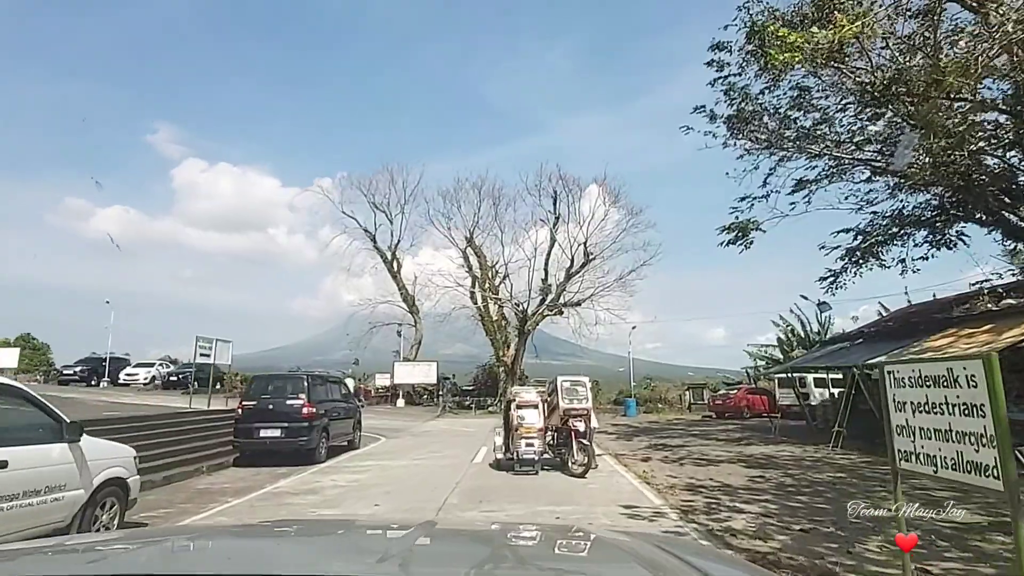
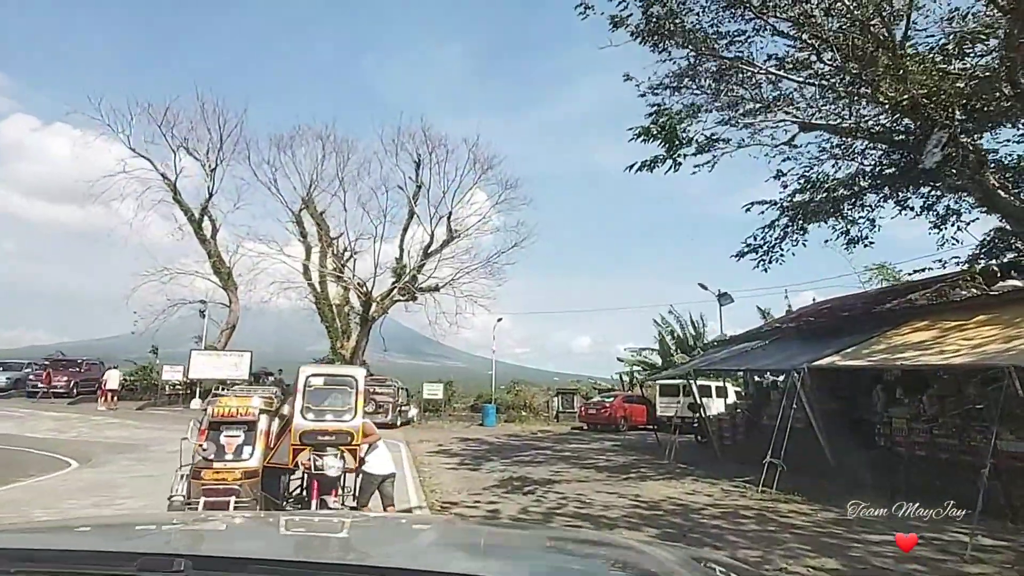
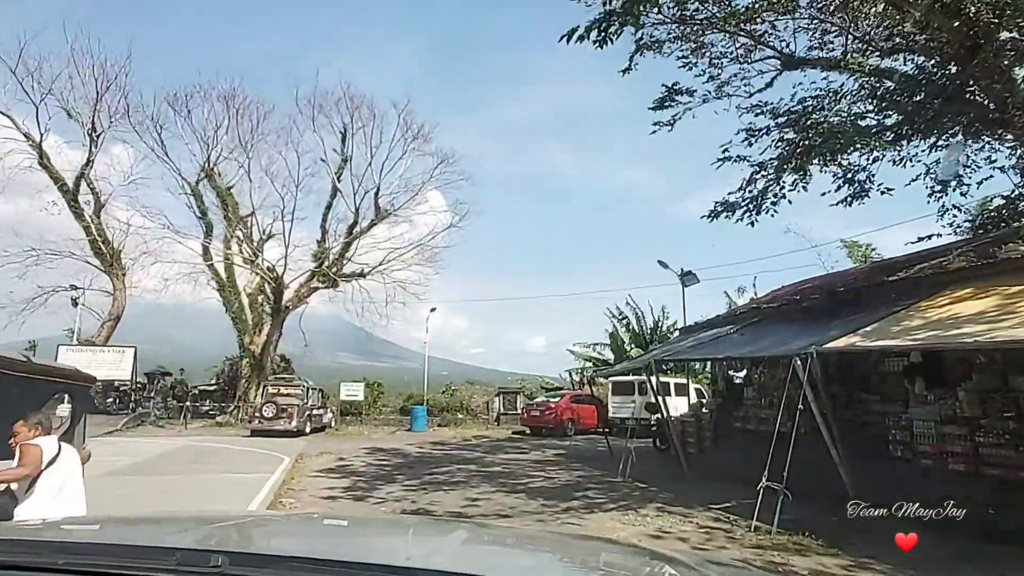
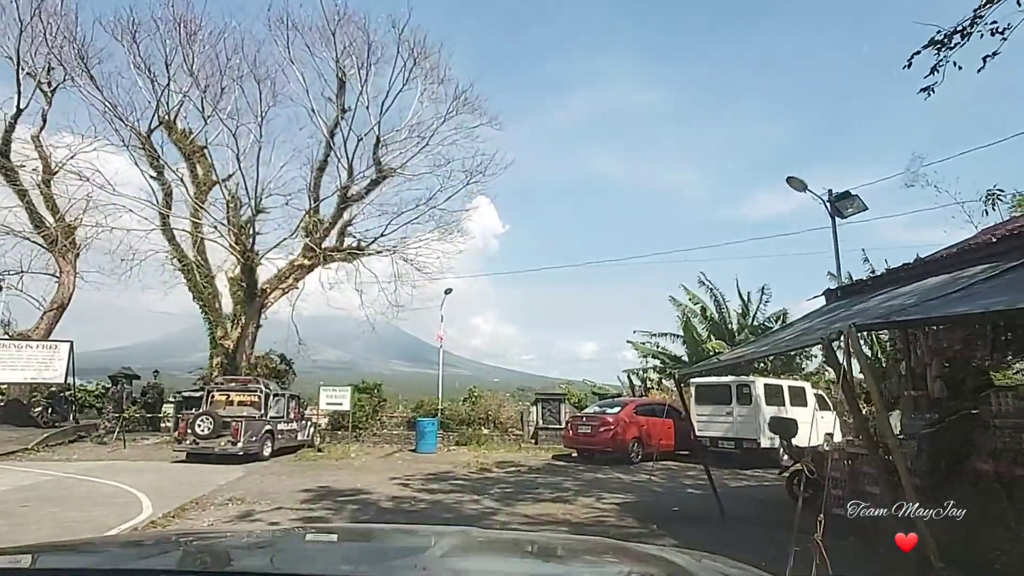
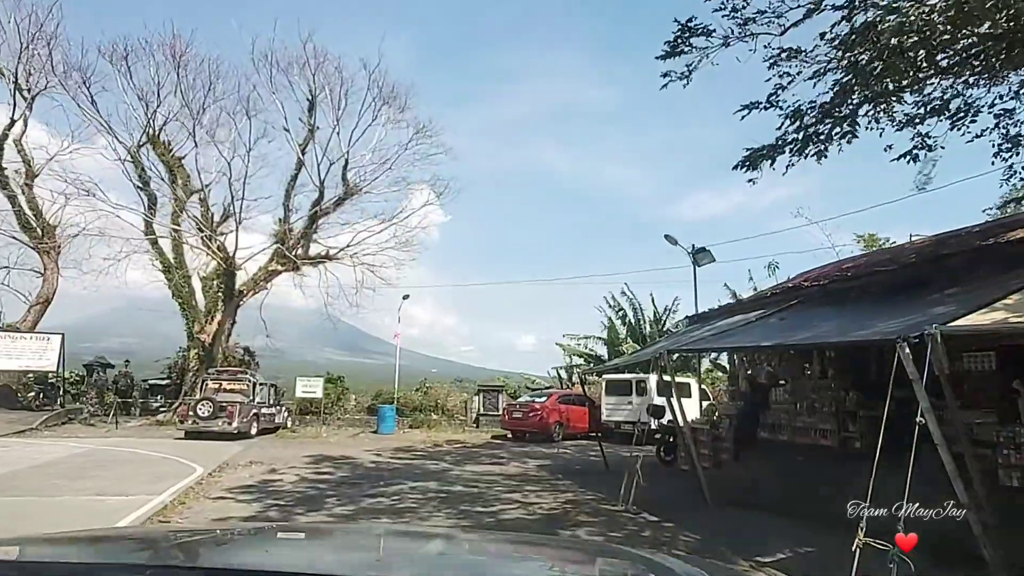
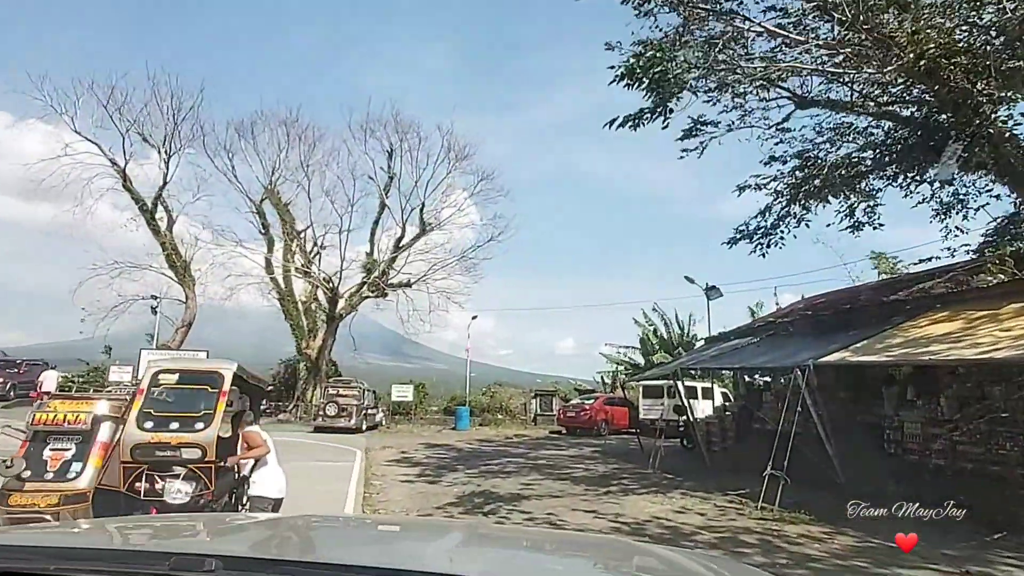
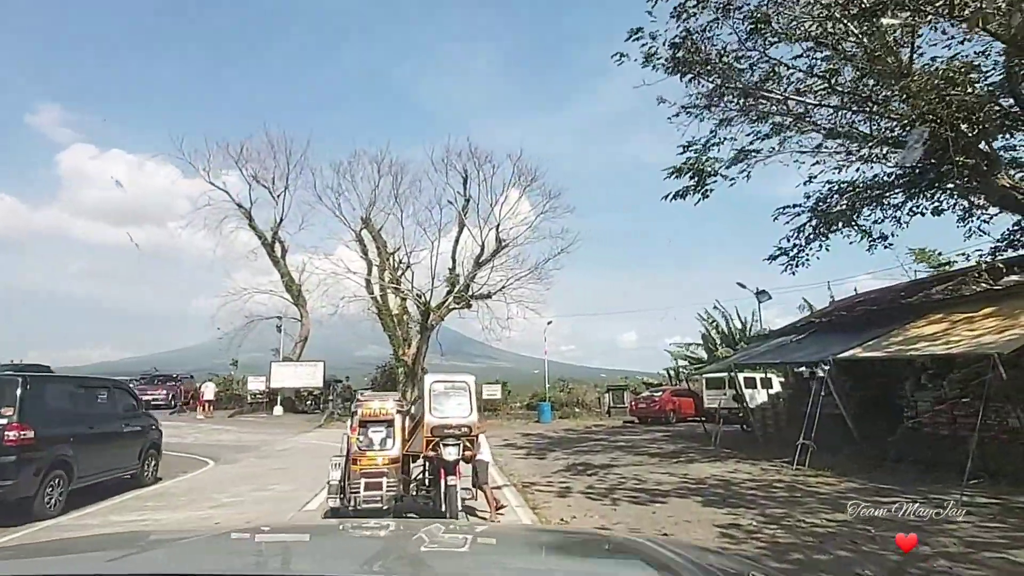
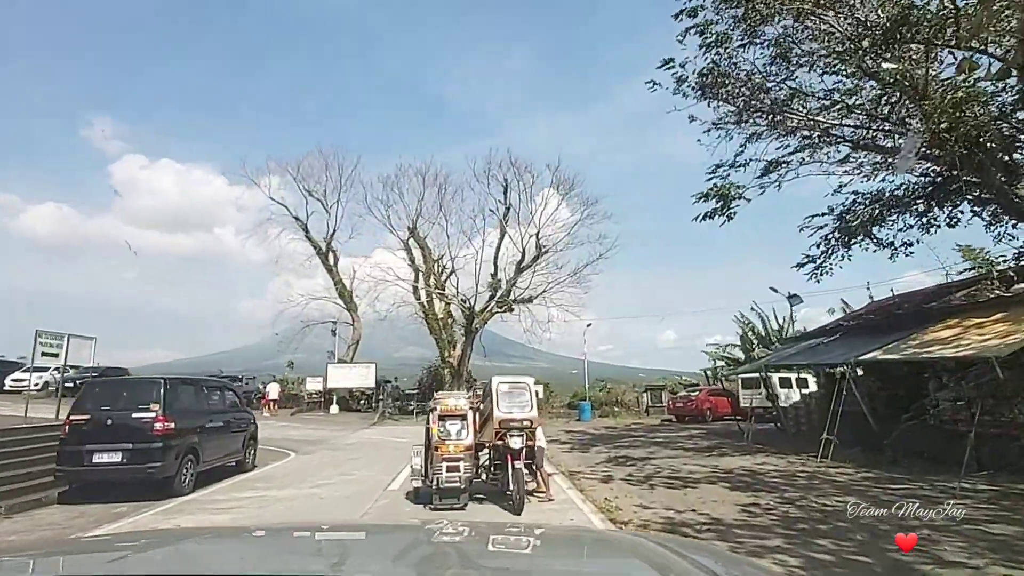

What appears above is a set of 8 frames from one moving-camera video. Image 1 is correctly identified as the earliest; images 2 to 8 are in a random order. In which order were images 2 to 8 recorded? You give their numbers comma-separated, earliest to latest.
8, 7, 2, 6, 3, 5, 4
